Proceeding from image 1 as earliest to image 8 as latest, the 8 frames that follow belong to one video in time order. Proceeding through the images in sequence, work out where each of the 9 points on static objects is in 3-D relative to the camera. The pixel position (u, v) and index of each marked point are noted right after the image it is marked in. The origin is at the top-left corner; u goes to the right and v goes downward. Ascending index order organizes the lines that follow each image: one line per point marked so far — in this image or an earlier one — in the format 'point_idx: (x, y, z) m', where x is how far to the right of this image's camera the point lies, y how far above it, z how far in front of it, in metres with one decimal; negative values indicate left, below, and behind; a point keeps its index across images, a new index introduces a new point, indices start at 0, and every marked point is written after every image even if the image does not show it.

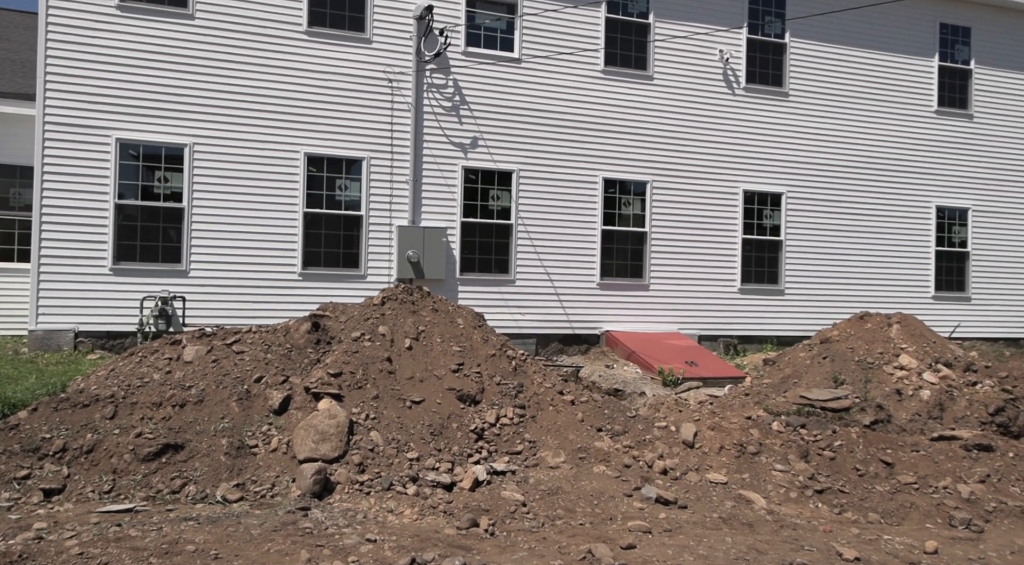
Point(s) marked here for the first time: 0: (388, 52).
0: (-1.7, +3.2, +14.7) m
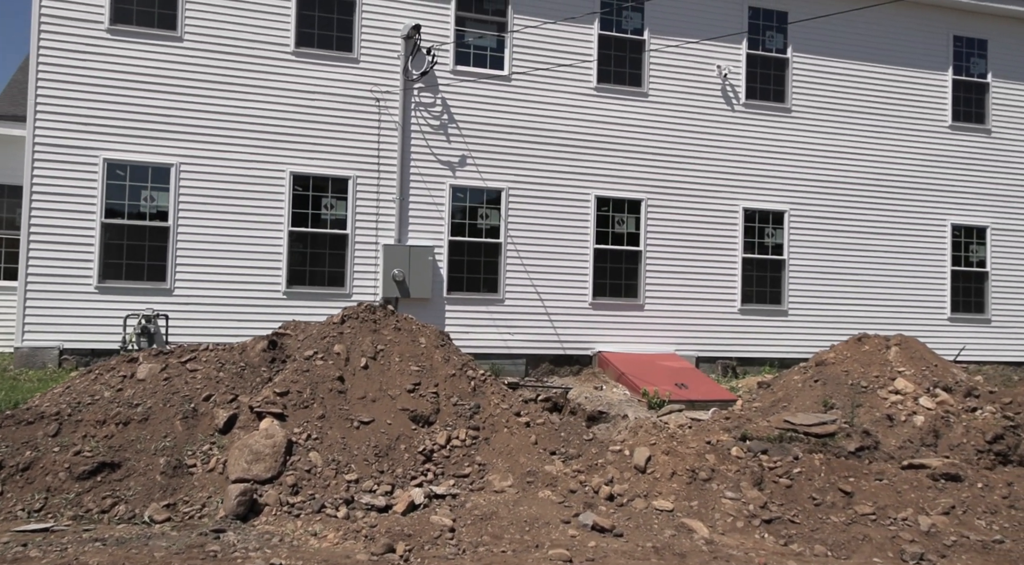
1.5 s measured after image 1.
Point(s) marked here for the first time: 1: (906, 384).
0: (-1.9, +3.0, +14.7) m
1: (+4.7, -1.2, +12.5) m
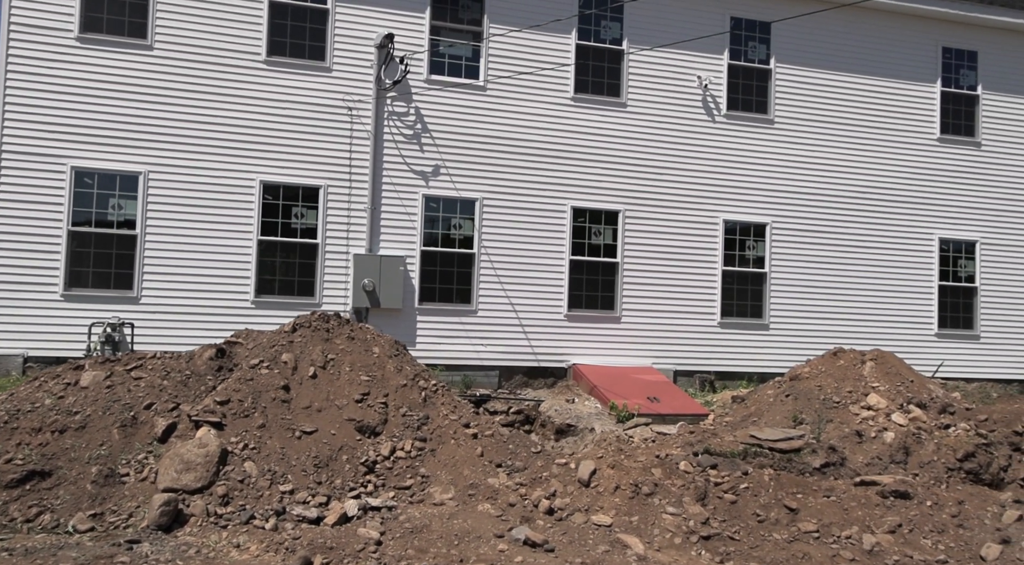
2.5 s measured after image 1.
0: (-2.3, +2.8, +14.6) m
1: (+4.3, -1.4, +12.2) m
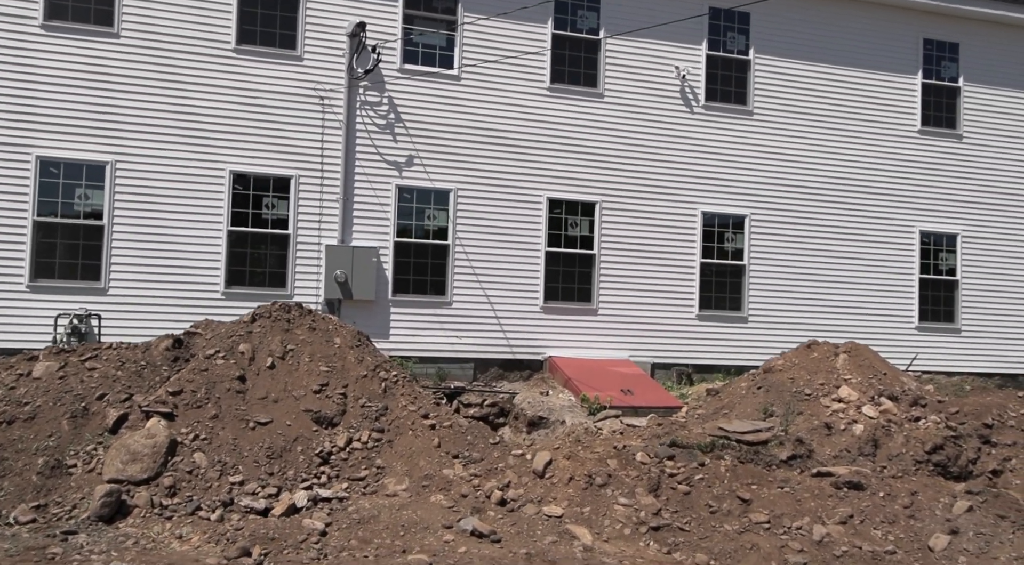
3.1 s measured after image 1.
0: (-2.6, +2.9, +14.4) m
1: (+3.9, -1.3, +12.1) m
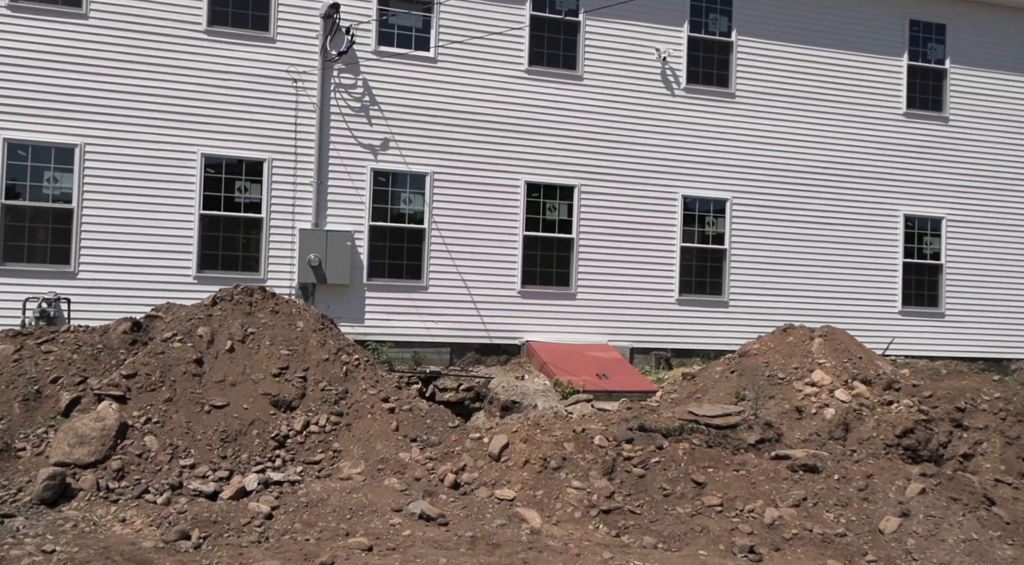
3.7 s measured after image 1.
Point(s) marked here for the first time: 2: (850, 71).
0: (-3.0, +3.2, +14.3) m
1: (+3.6, -1.1, +12.0) m
2: (+5.5, +3.4, +17.0) m
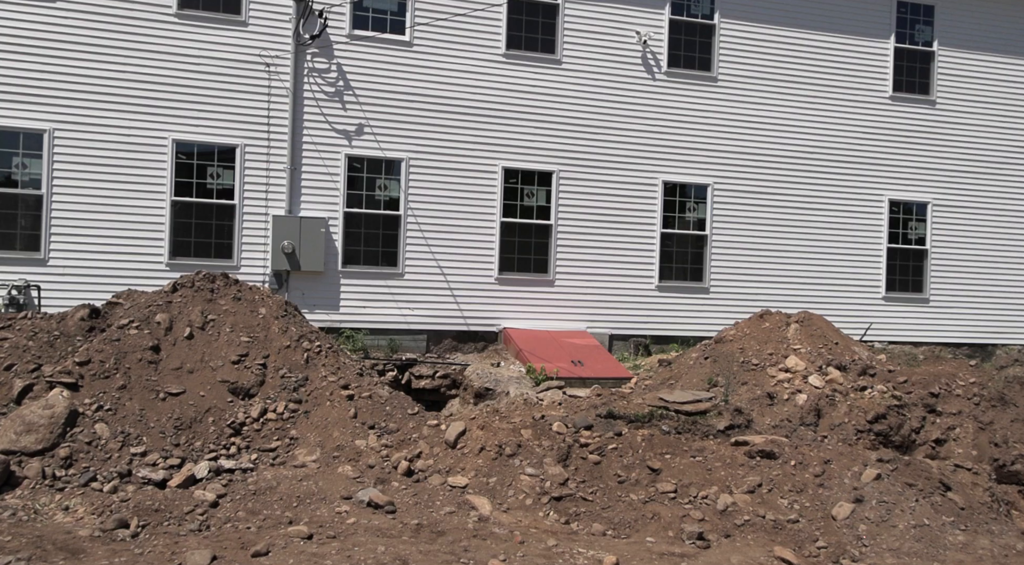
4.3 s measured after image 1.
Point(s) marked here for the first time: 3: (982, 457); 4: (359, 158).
0: (-3.3, +3.3, +14.2) m
1: (+3.2, -0.9, +11.9) m
2: (+5.1, +3.7, +16.9) m
3: (+4.8, -1.8, +10.7) m
4: (-2.1, +1.7, +14.6) m
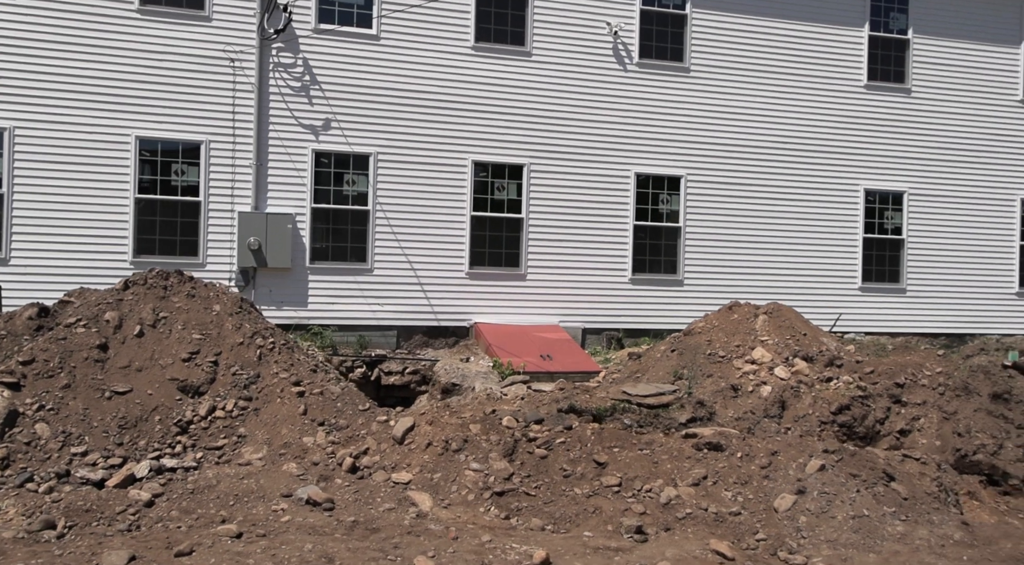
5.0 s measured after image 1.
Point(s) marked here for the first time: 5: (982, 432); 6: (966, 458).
0: (-3.8, +3.4, +14.0) m
1: (+2.8, -0.8, +11.8) m
2: (+4.7, +3.8, +16.7) m
3: (+4.4, -1.7, +10.6) m
4: (-2.6, +1.8, +14.5) m
5: (+4.7, -1.5, +10.6) m
6: (+4.4, -1.7, +10.3) m
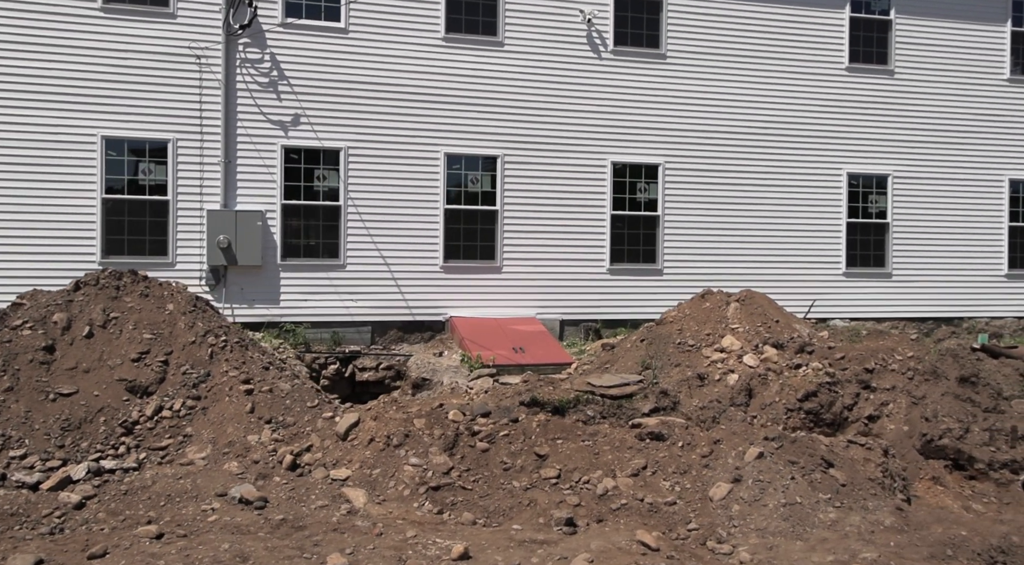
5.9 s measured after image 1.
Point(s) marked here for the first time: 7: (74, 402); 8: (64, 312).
0: (-4.2, +3.4, +13.9) m
1: (+2.5, -0.6, +11.6) m
2: (+4.3, +4.0, +16.5) m
3: (+4.0, -1.5, +10.4) m
4: (-3.0, +1.8, +14.4) m
5: (+4.3, -1.3, +10.4) m
6: (+4.1, -1.5, +10.1) m
7: (-3.7, -1.0, +9.1) m
8: (-4.1, -0.3, +9.8) m
